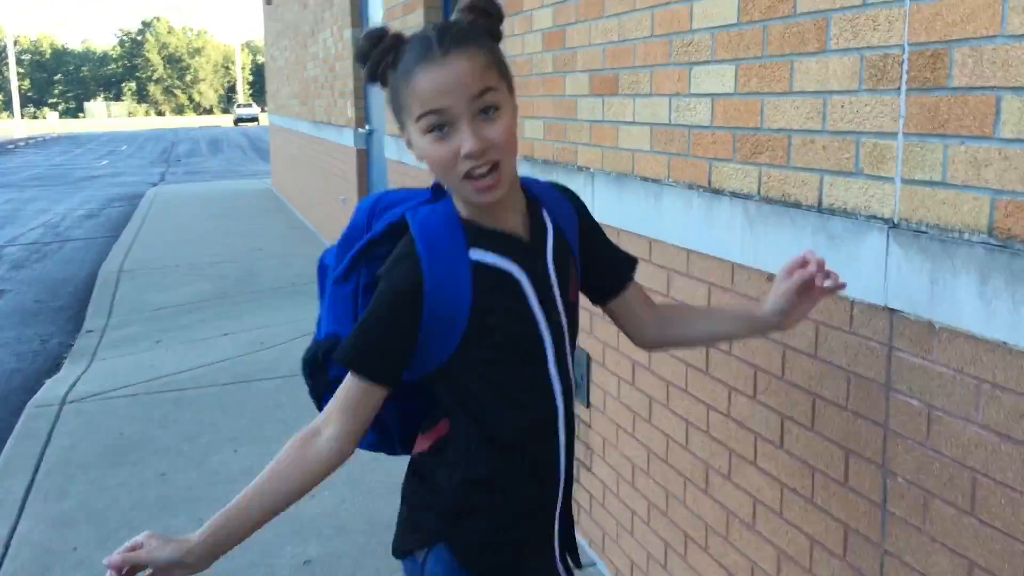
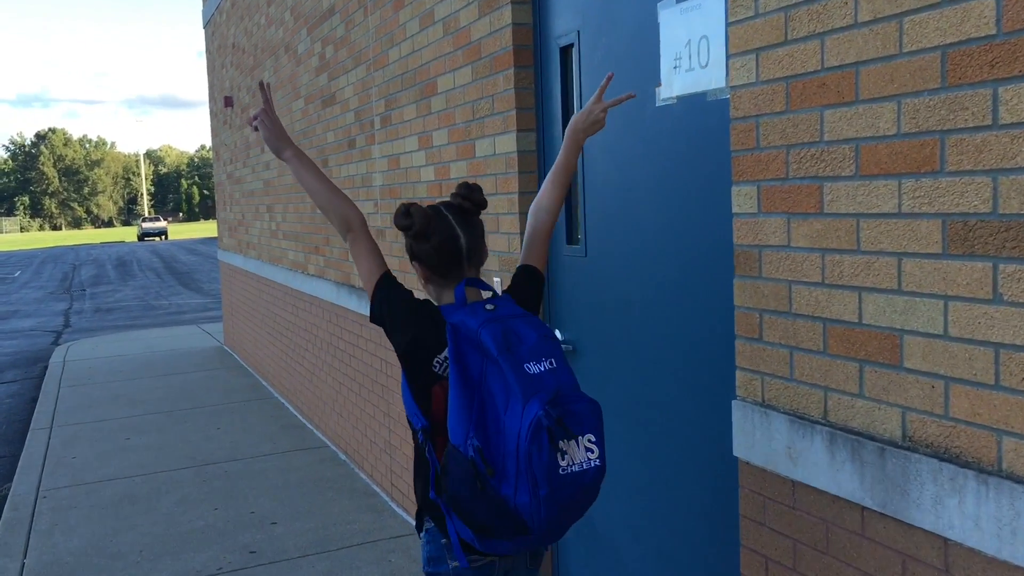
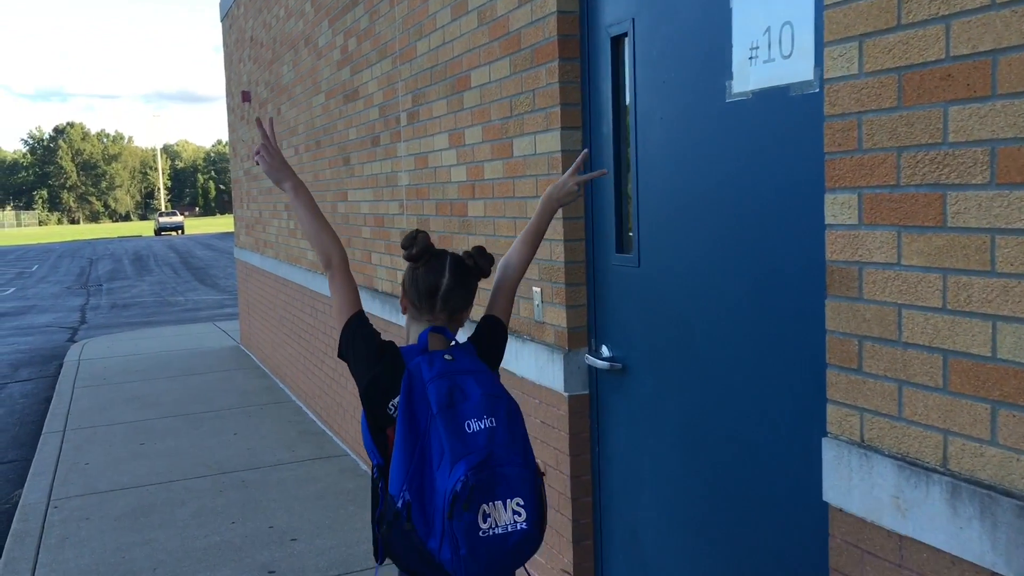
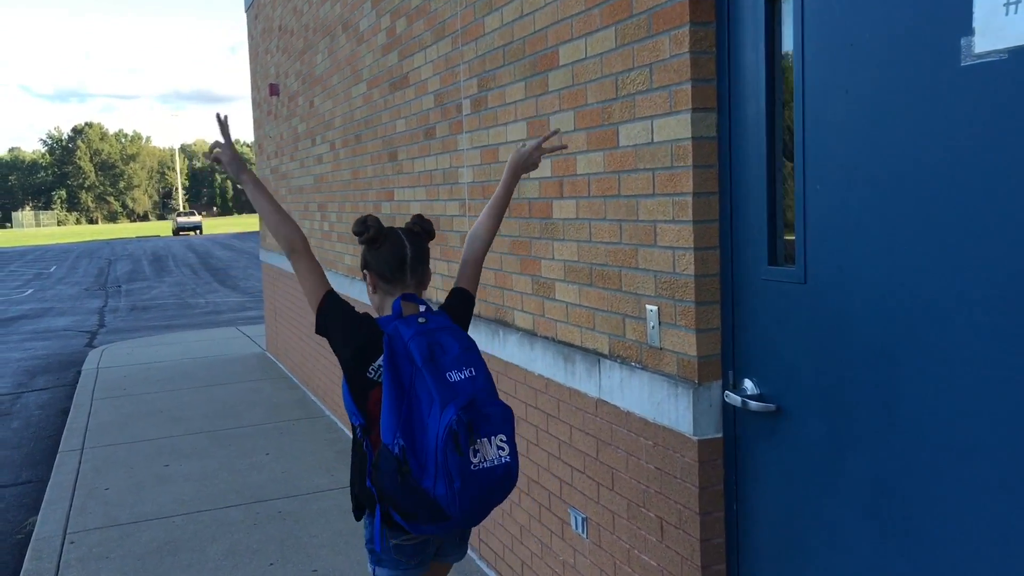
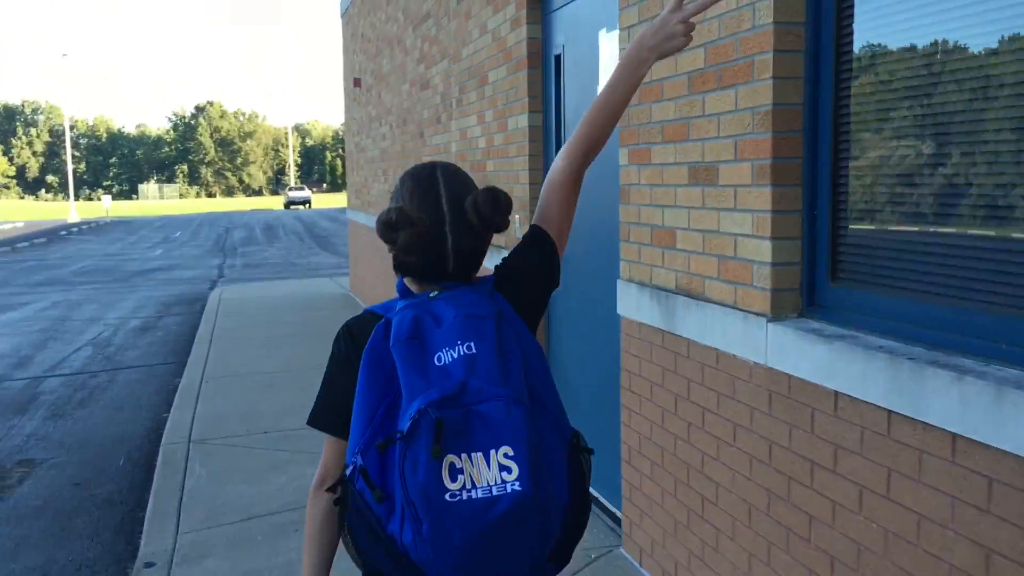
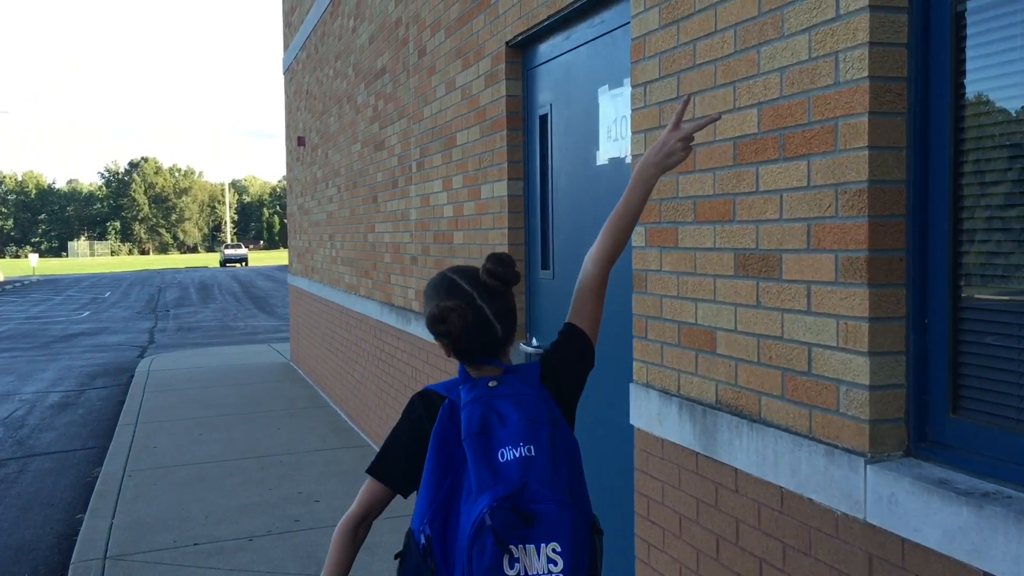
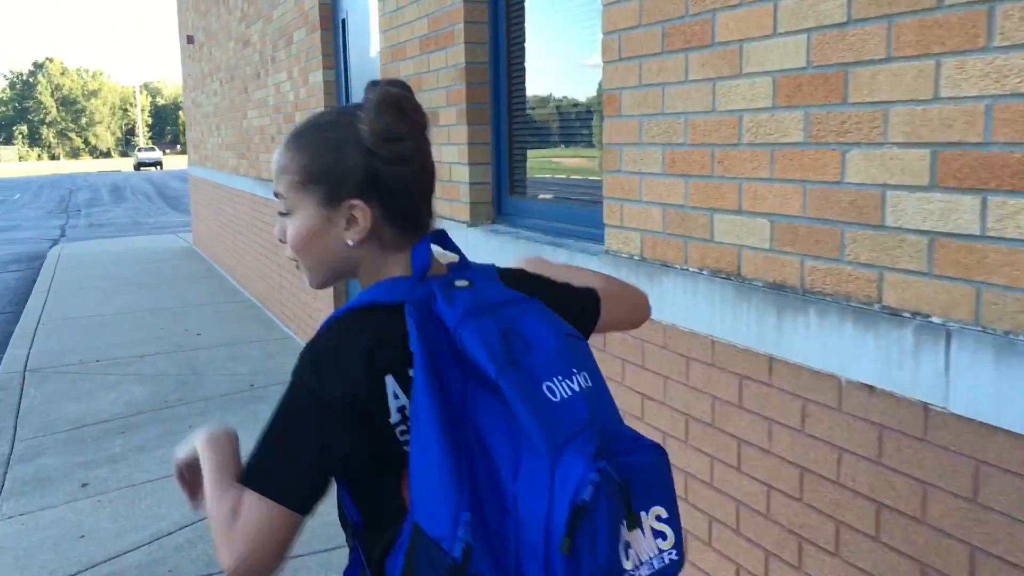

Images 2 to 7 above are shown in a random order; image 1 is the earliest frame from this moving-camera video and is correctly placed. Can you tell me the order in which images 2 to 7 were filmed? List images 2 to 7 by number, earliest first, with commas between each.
7, 5, 6, 2, 3, 4
